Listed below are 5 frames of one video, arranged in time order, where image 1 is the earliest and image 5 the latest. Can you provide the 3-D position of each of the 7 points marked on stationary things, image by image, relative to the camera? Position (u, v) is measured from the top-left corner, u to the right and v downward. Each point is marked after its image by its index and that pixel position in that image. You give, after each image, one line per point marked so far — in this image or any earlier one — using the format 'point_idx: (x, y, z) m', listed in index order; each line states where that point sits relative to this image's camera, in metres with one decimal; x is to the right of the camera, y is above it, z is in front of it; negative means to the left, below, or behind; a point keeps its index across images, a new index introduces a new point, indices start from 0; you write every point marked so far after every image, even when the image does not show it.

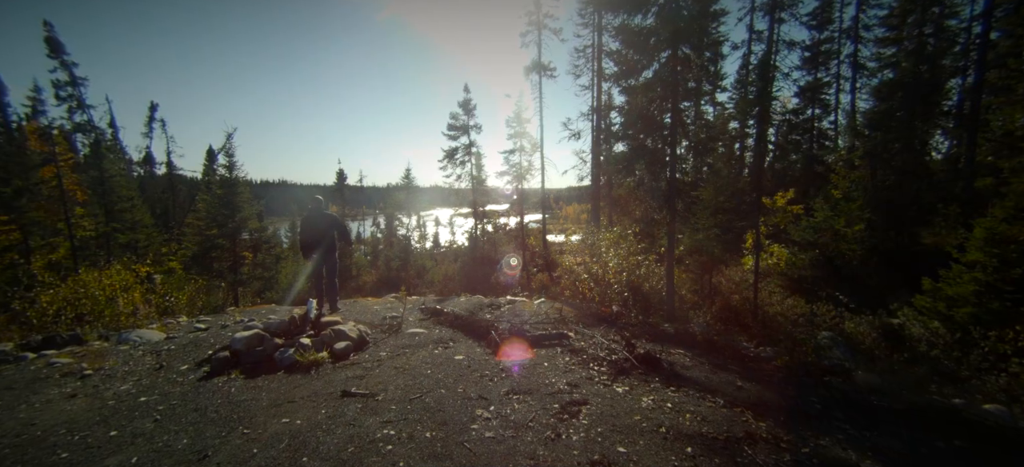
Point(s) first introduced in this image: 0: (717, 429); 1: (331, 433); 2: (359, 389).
0: (+1.6, -1.5, +3.4) m
1: (-1.5, -1.6, +3.6) m
2: (-1.6, -1.6, +4.4) m
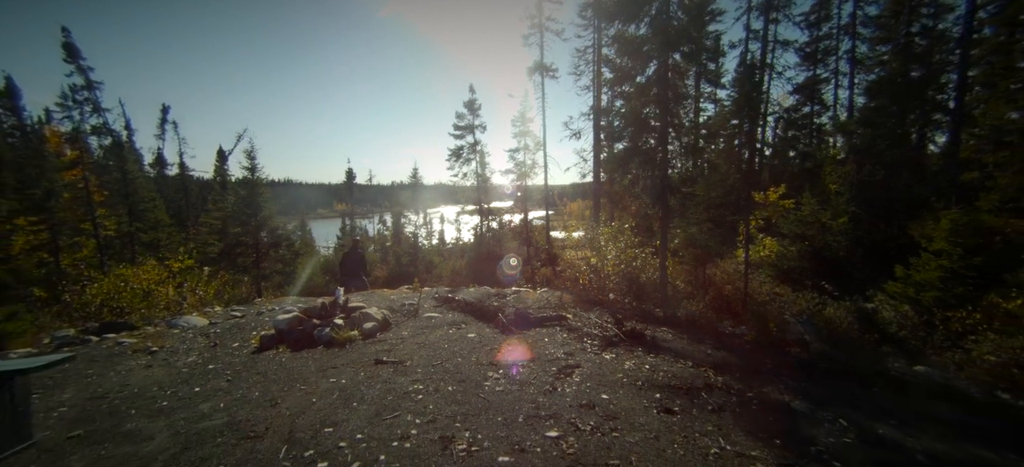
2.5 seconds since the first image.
0: (+1.7, -1.4, +4.3) m
1: (-1.4, -1.6, +4.4) m
2: (-1.5, -1.5, +5.3) m
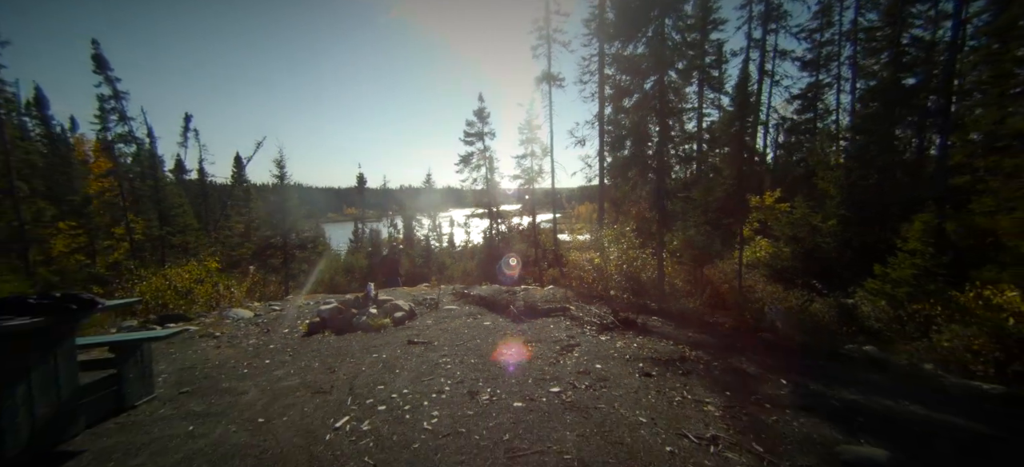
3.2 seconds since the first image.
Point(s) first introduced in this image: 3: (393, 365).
0: (+1.8, -1.5, +5.2) m
1: (-1.3, -1.6, +5.4) m
2: (-1.3, -1.5, +6.3) m
3: (-1.4, -1.6, +5.2) m
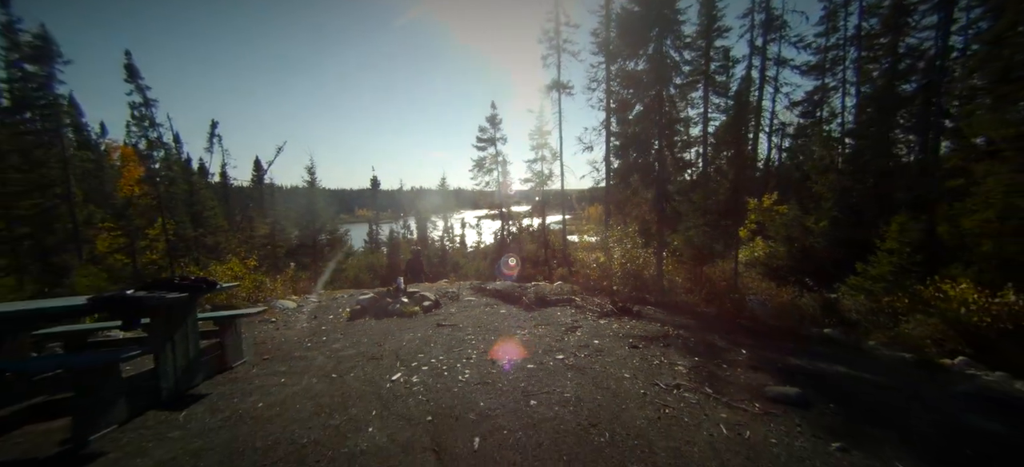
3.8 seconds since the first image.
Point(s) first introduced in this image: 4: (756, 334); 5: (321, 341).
0: (+2.0, -1.5, +6.3) m
1: (-1.1, -1.6, +6.5) m
2: (-1.1, -1.5, +7.4) m
3: (-1.2, -1.6, +6.3) m
4: (+3.8, -1.6, +6.7) m
5: (-2.9, -1.6, +6.6) m
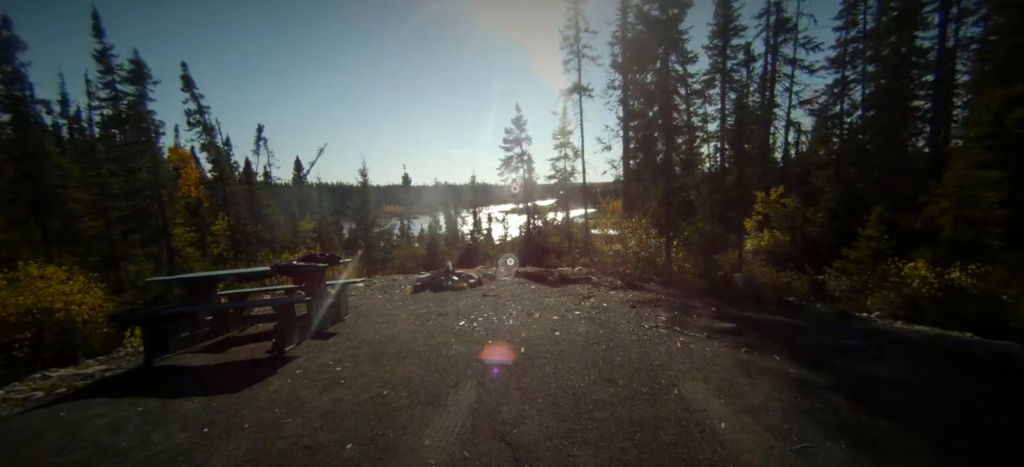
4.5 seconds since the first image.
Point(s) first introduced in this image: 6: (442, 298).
0: (+2.6, -1.3, +8.2) m
1: (-0.5, -1.4, +8.6) m
2: (-0.5, -1.3, +9.5) m
3: (-0.7, -1.4, +8.5) m
4: (+4.4, -1.4, +8.6) m
5: (-2.3, -1.5, +8.8) m
6: (-1.6, -1.4, +9.2) m
